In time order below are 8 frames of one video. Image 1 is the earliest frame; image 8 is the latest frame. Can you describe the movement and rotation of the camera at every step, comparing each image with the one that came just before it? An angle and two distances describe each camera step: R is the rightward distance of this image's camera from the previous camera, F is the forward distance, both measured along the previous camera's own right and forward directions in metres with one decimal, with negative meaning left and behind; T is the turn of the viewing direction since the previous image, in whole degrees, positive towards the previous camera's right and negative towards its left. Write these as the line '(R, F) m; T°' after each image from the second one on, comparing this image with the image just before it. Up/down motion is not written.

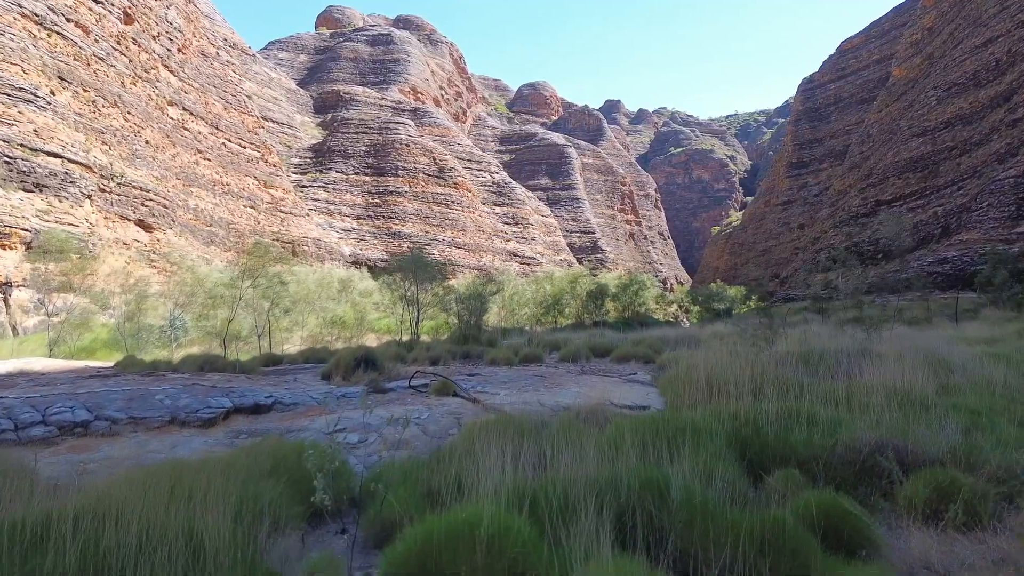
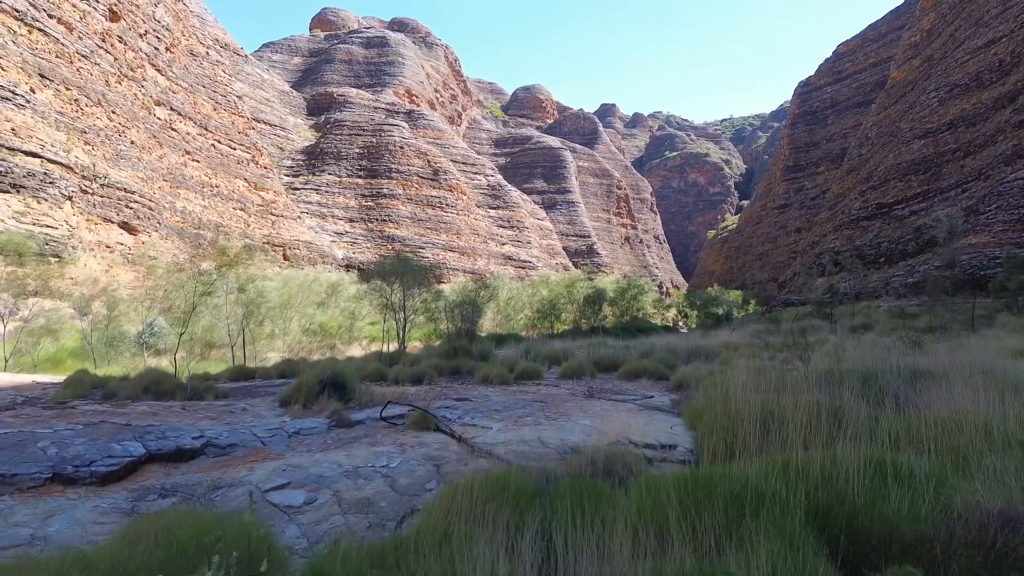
(0.0, +0.5) m; 0°
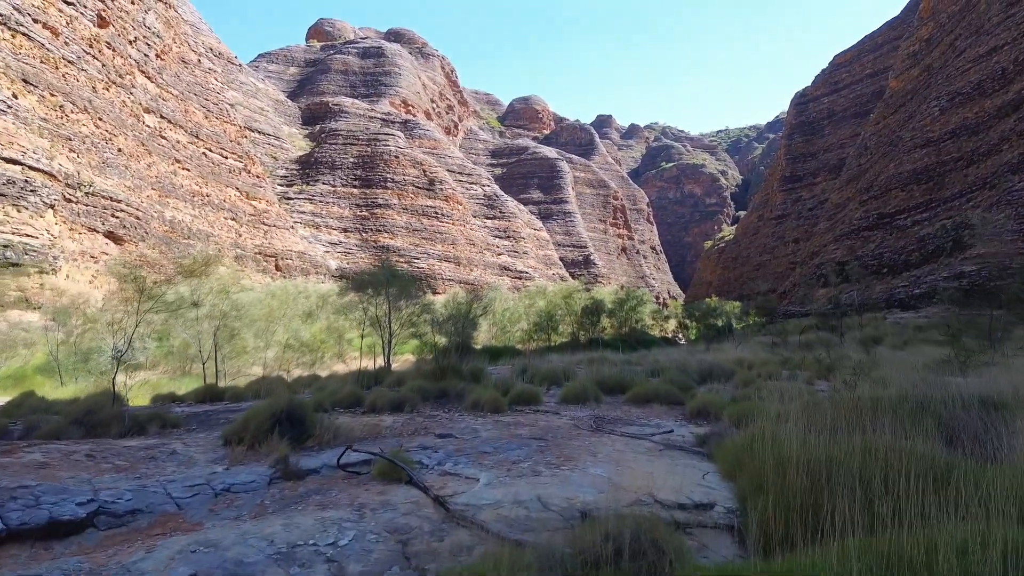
(0.0, +0.5) m; 0°
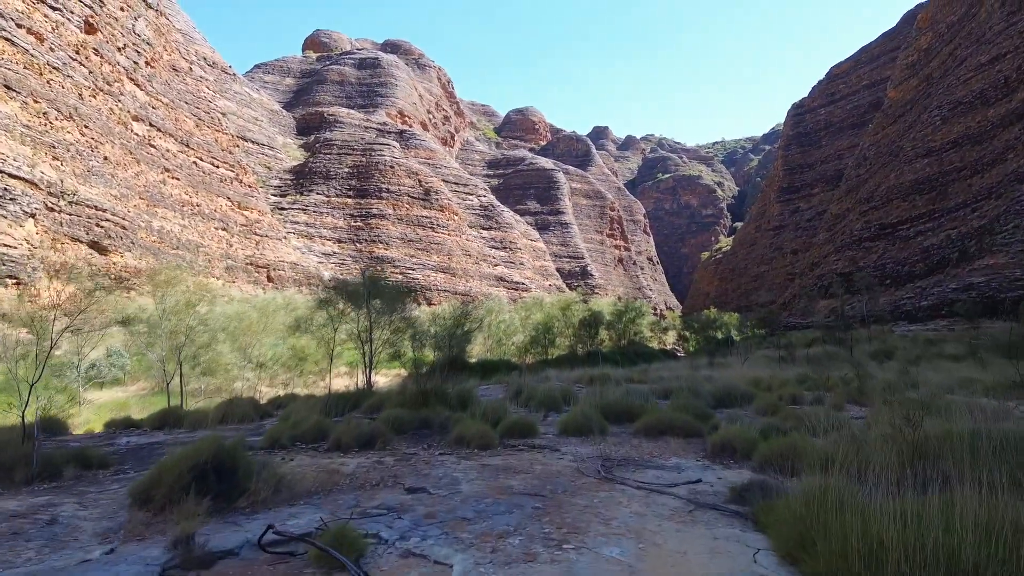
(0.0, +0.5) m; 0°
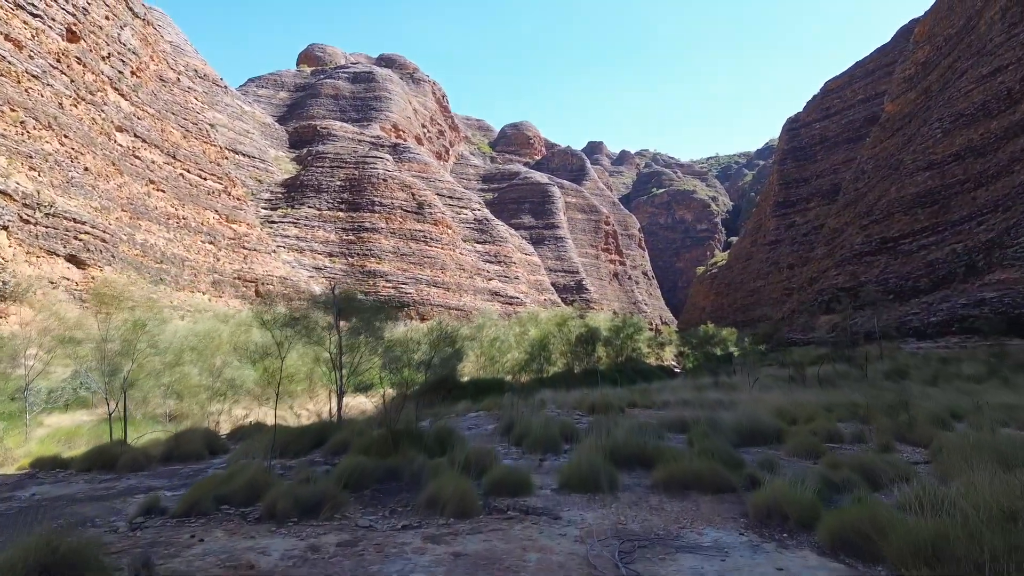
(0.0, +0.6) m; 0°
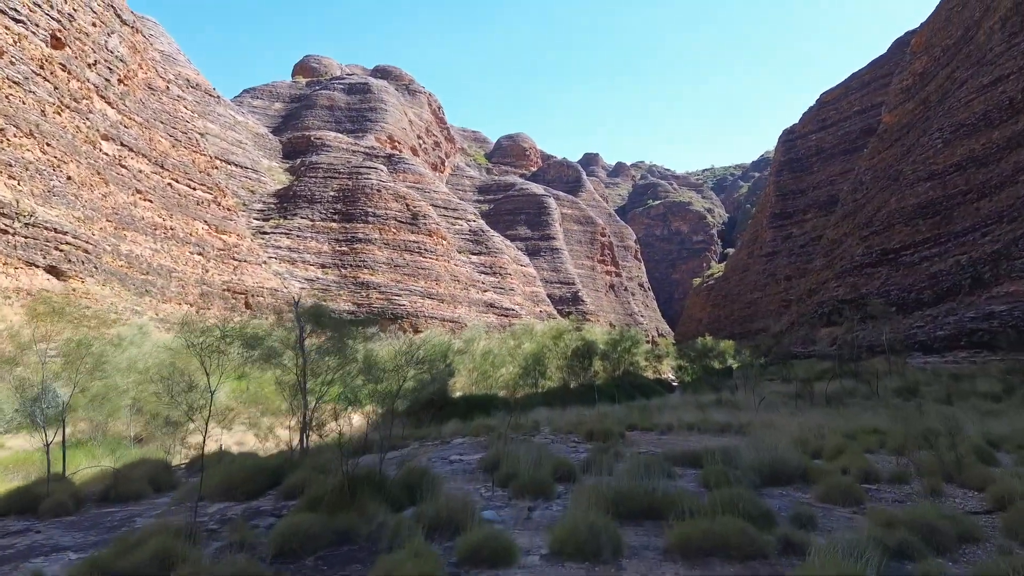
(+0.1, +0.5) m; 0°
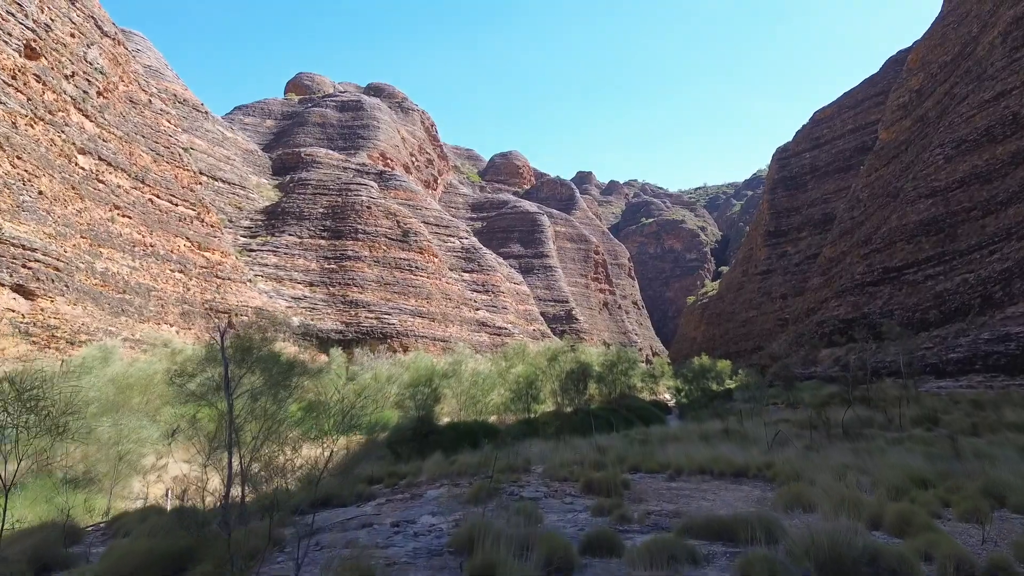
(+0.1, +0.8) m; +1°
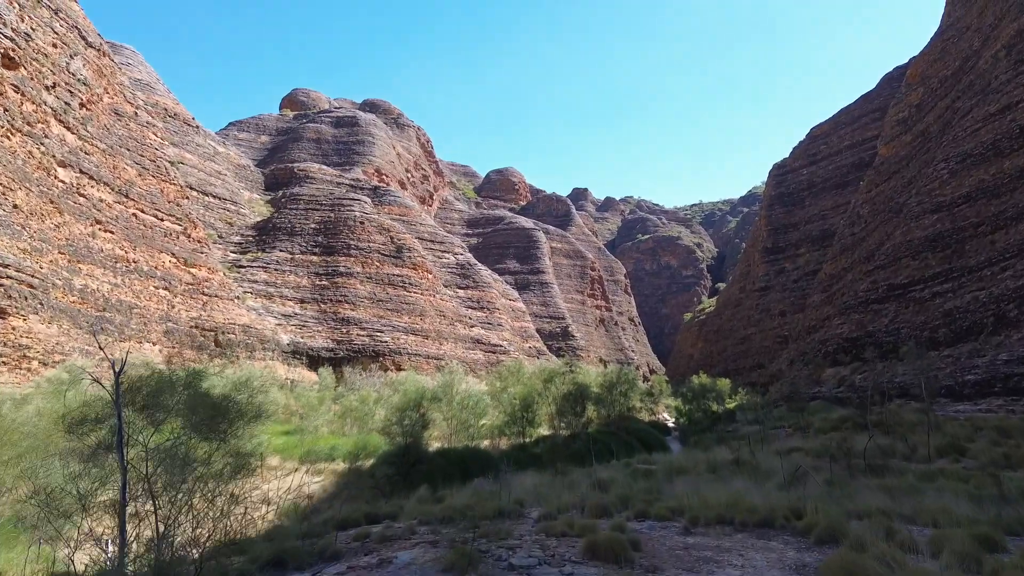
(0.0, +0.7) m; 0°
